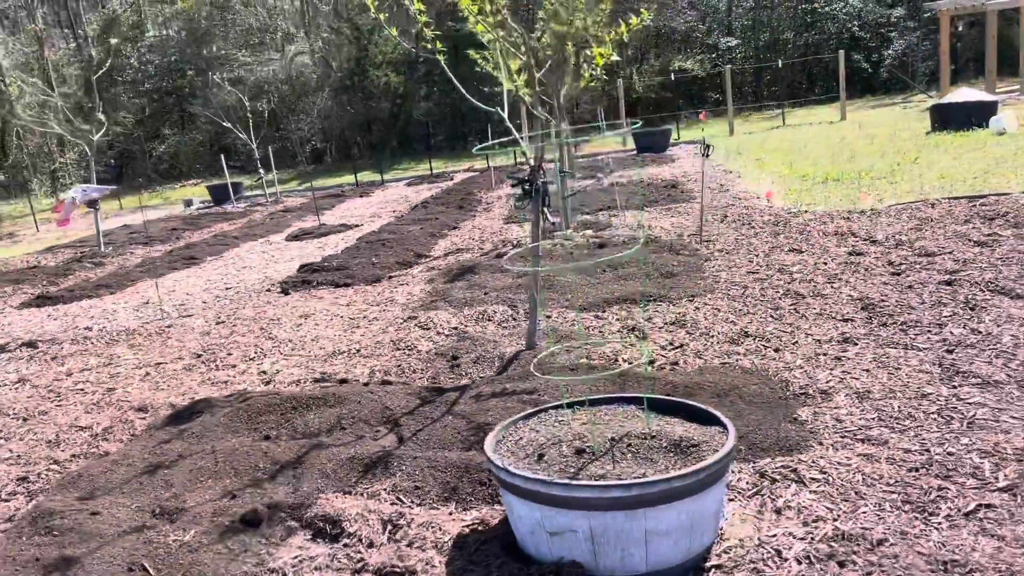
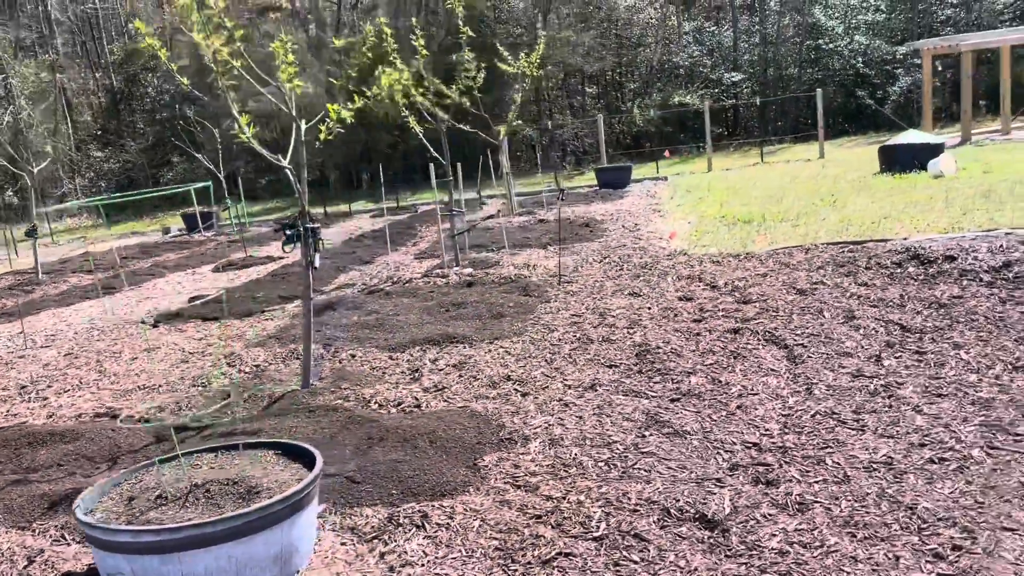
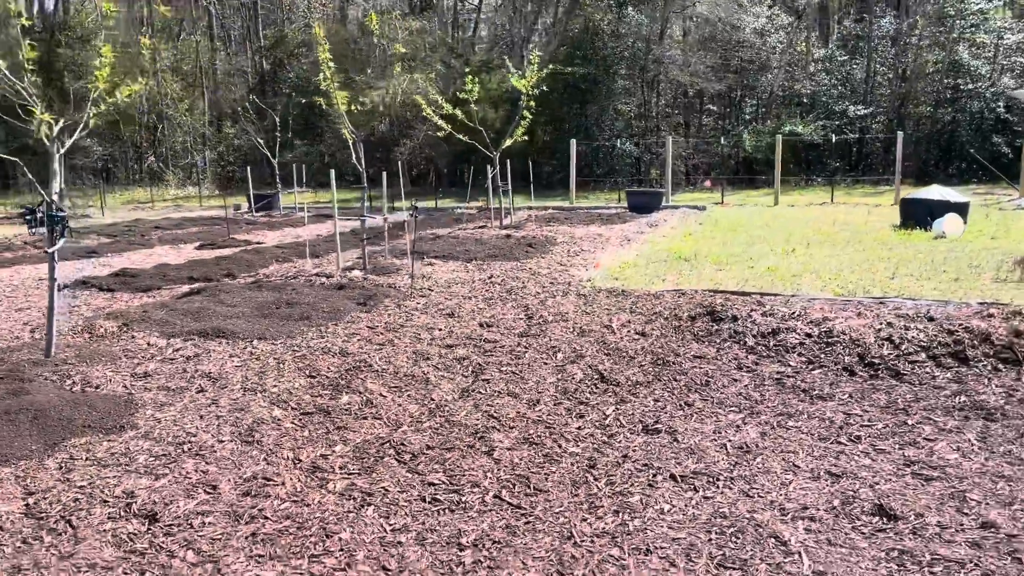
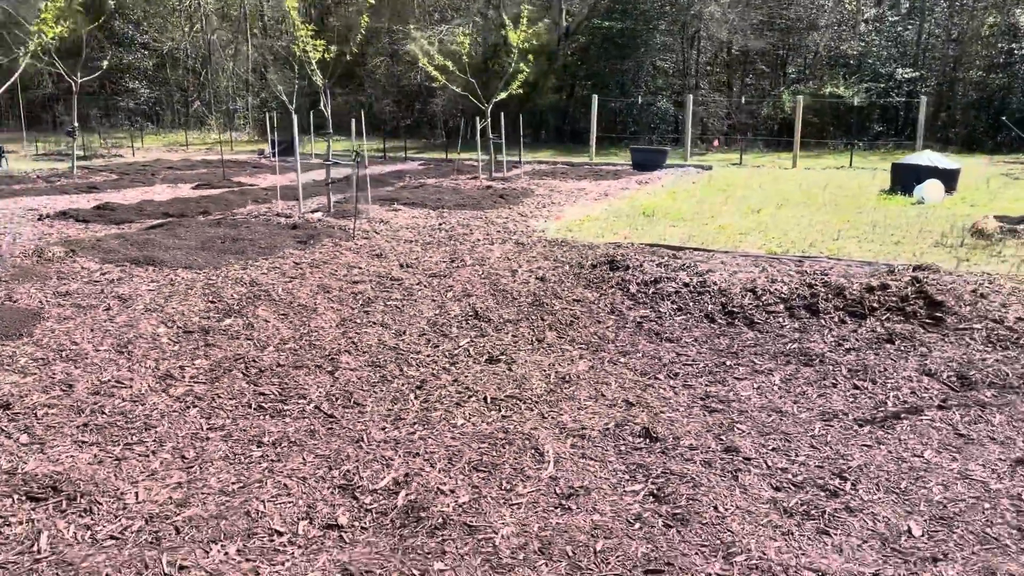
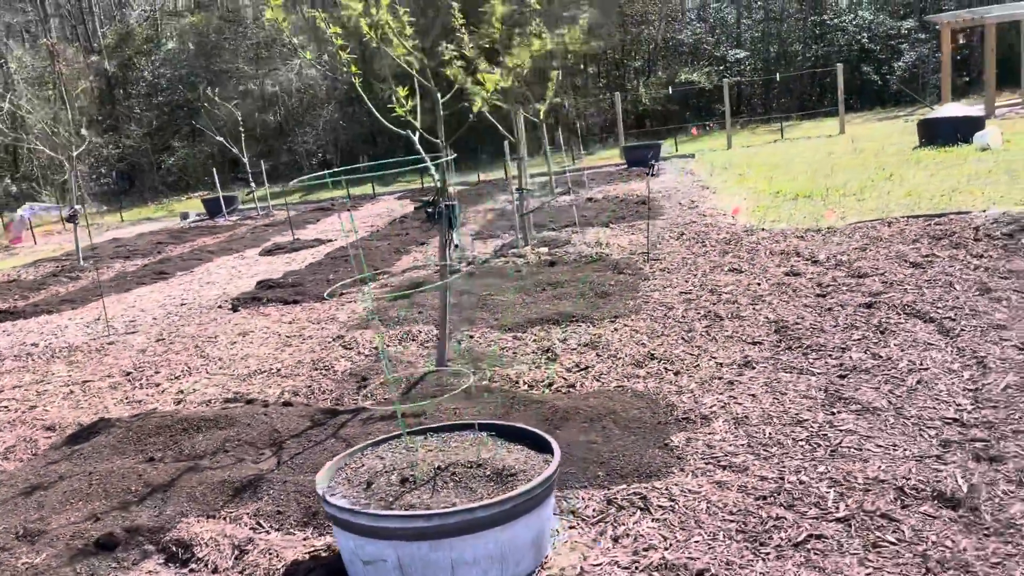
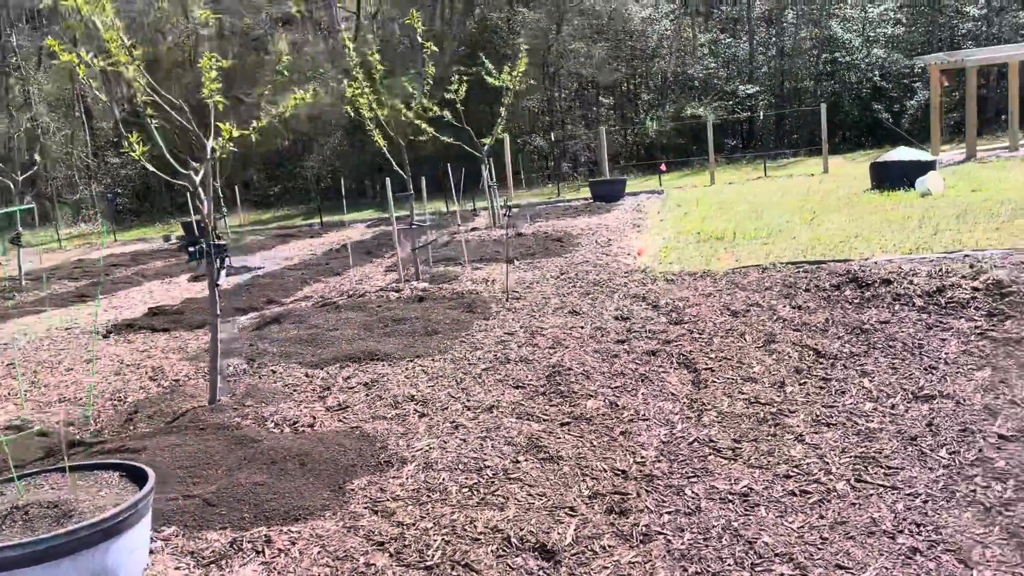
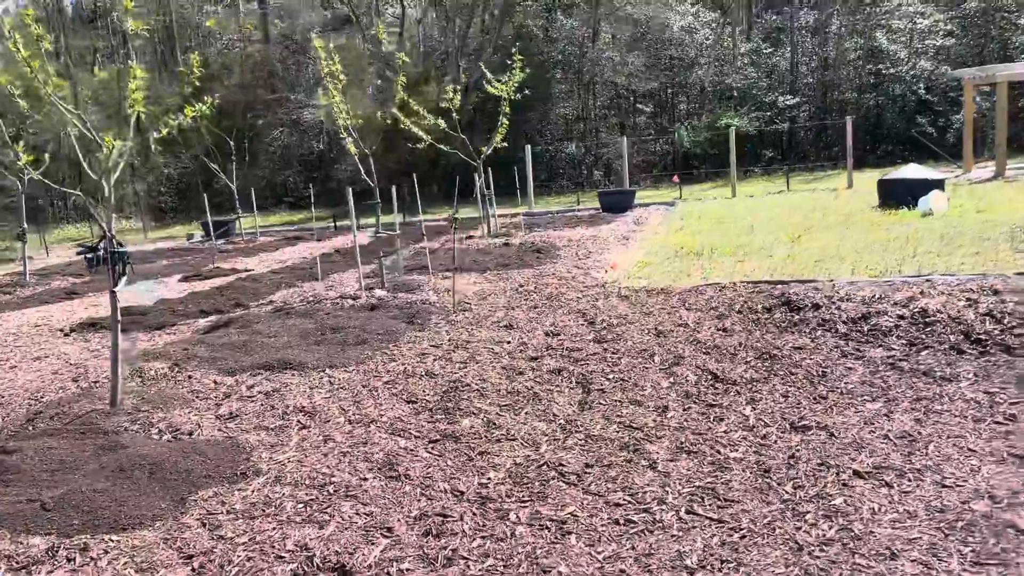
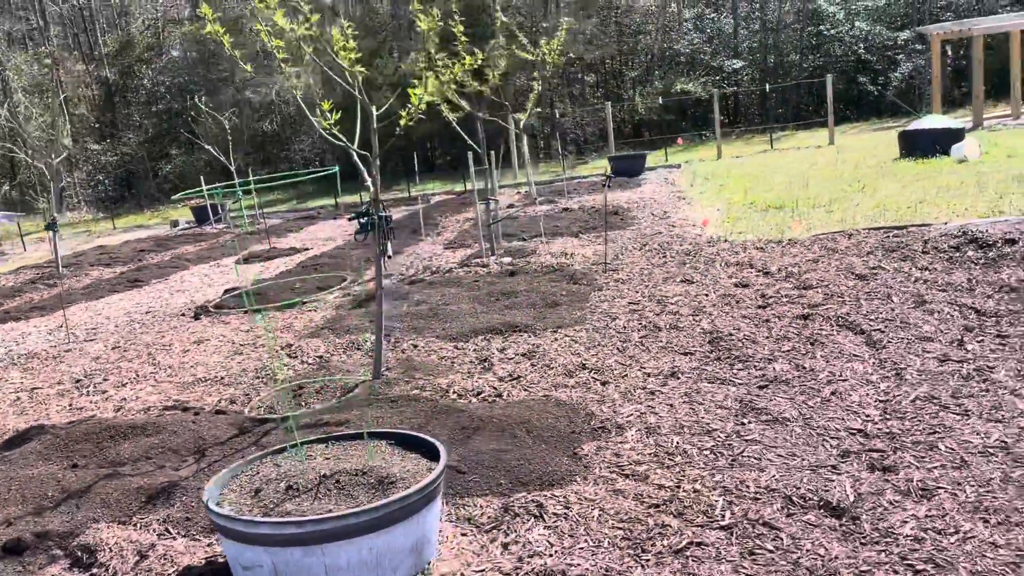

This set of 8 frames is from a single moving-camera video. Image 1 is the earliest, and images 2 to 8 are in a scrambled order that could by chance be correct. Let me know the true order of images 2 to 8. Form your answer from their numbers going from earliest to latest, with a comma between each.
5, 8, 2, 6, 7, 3, 4
